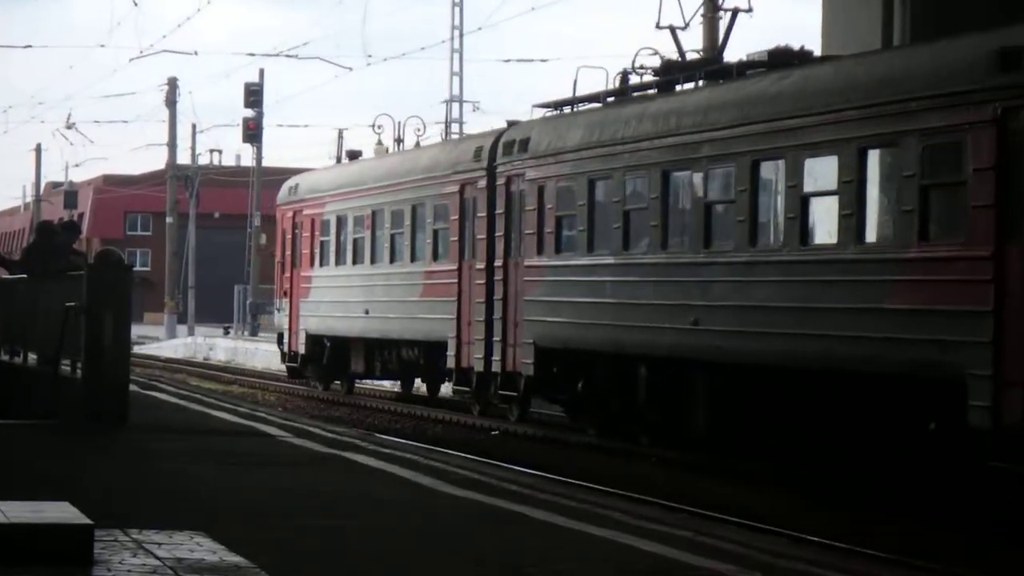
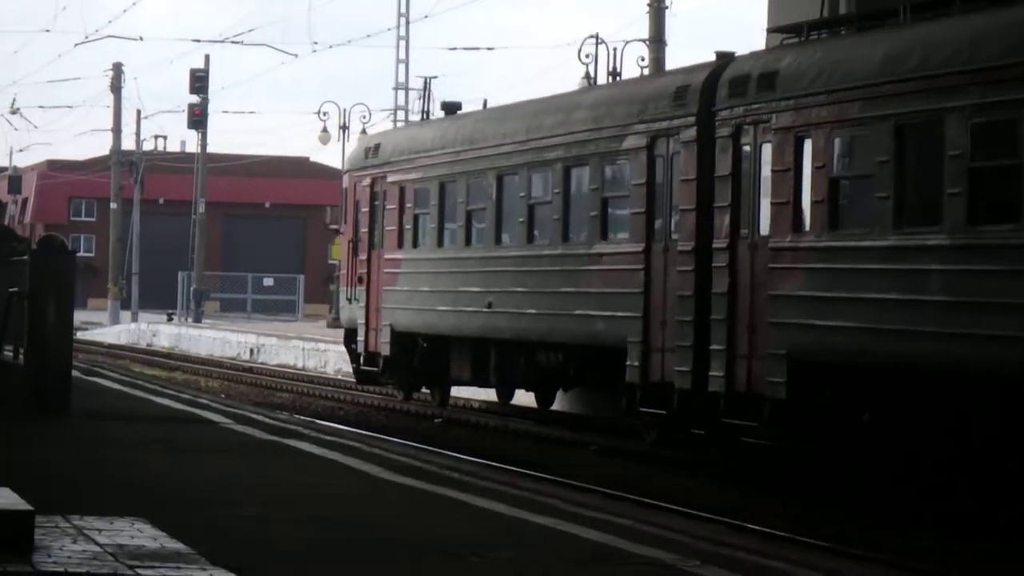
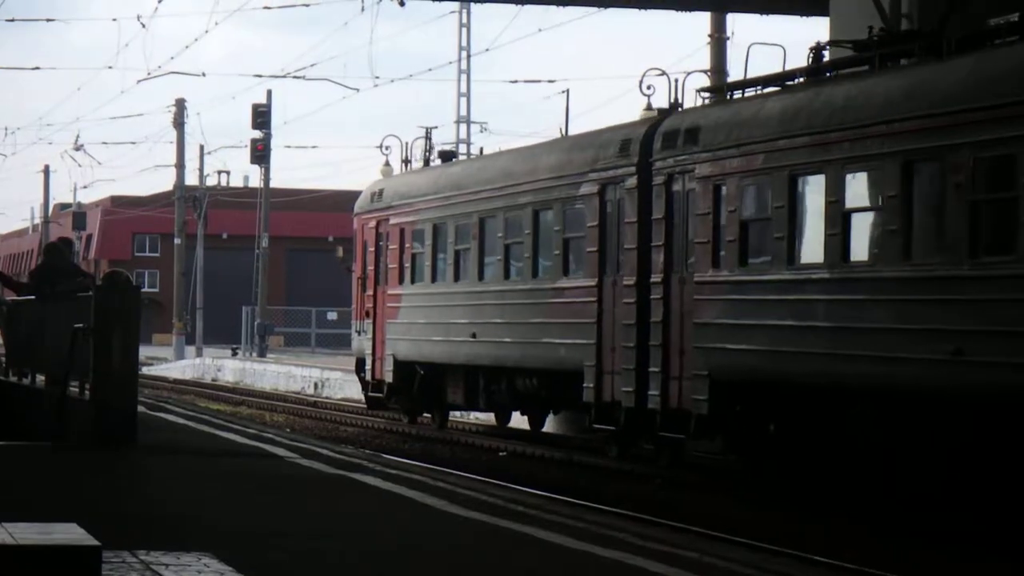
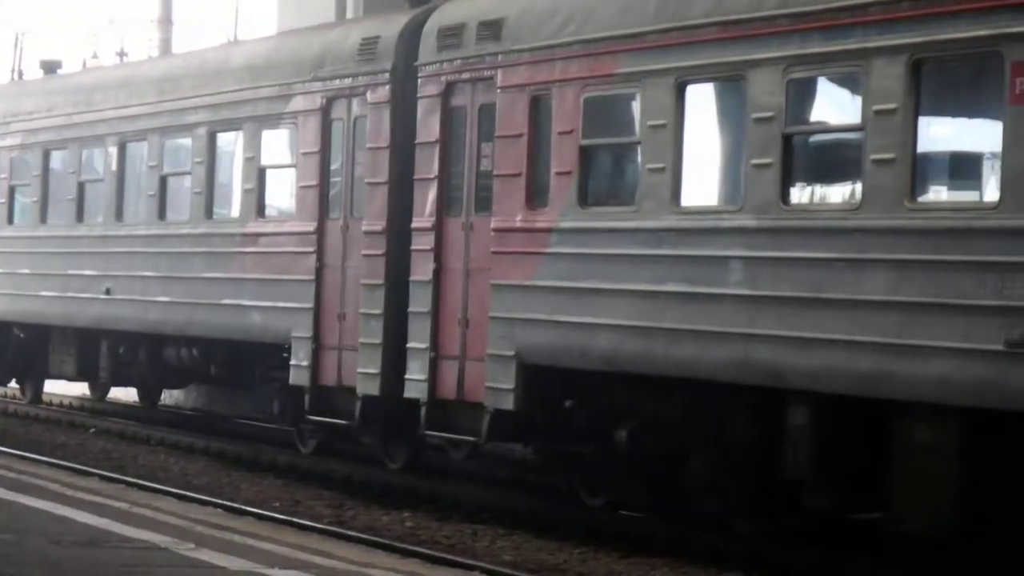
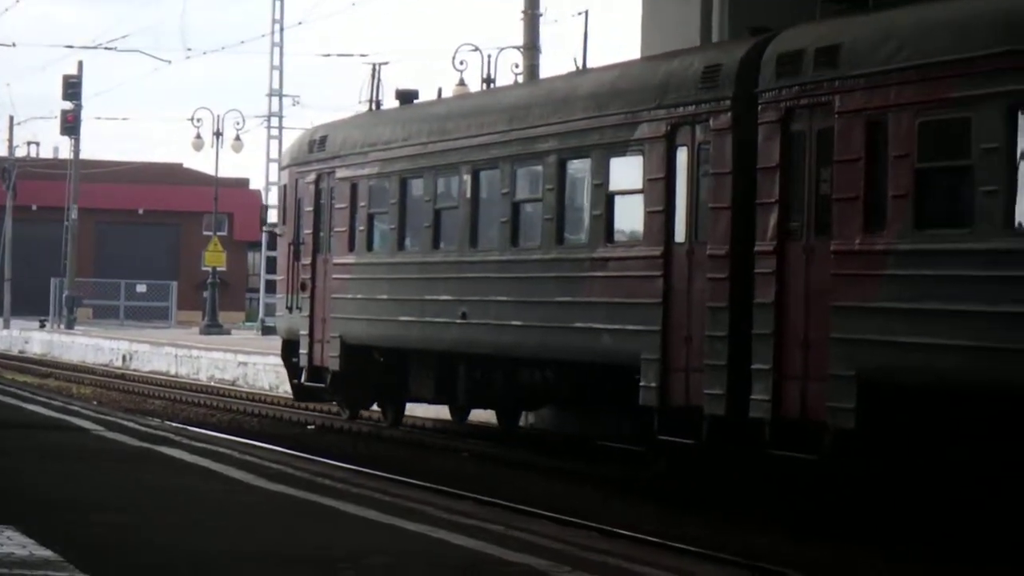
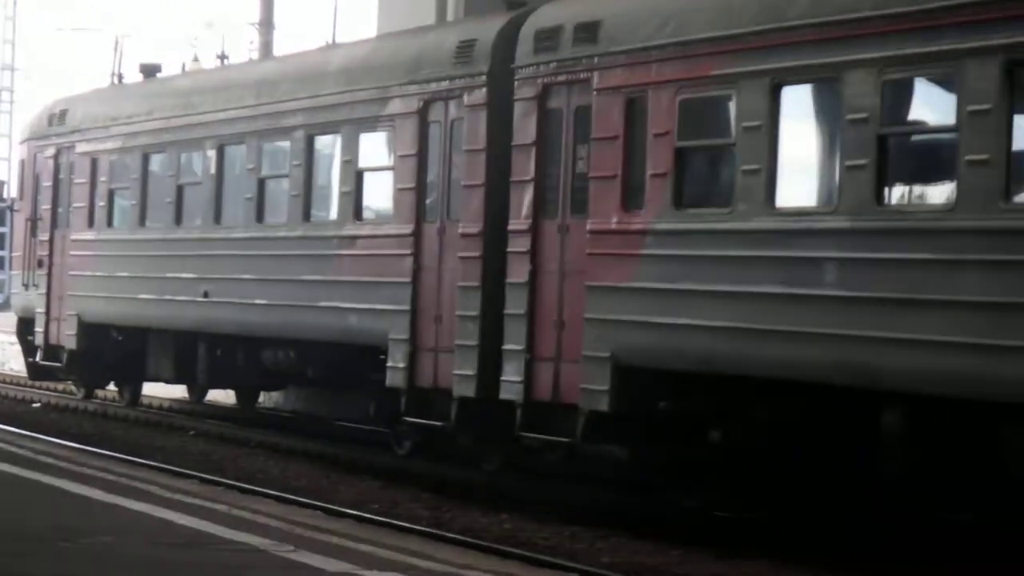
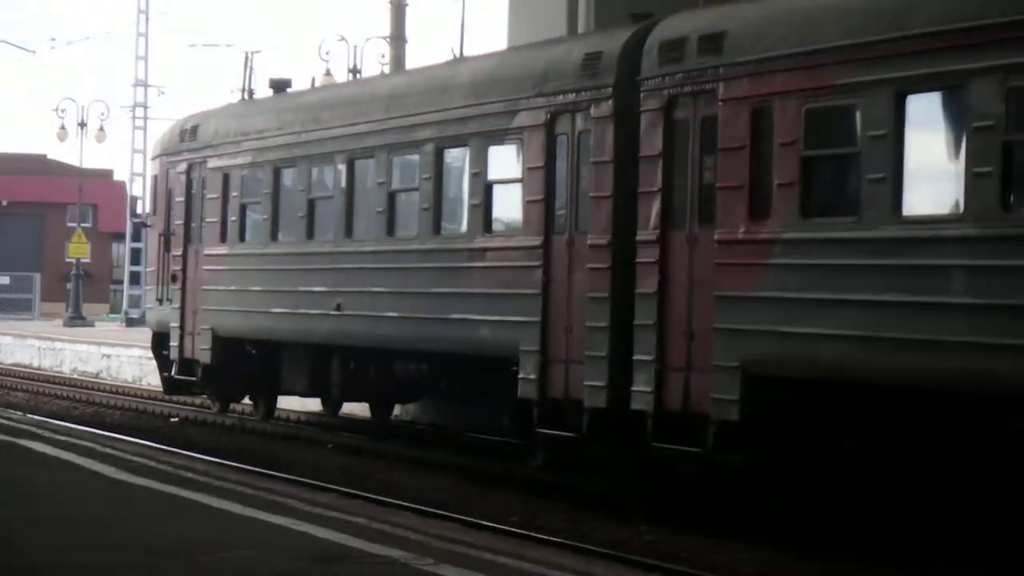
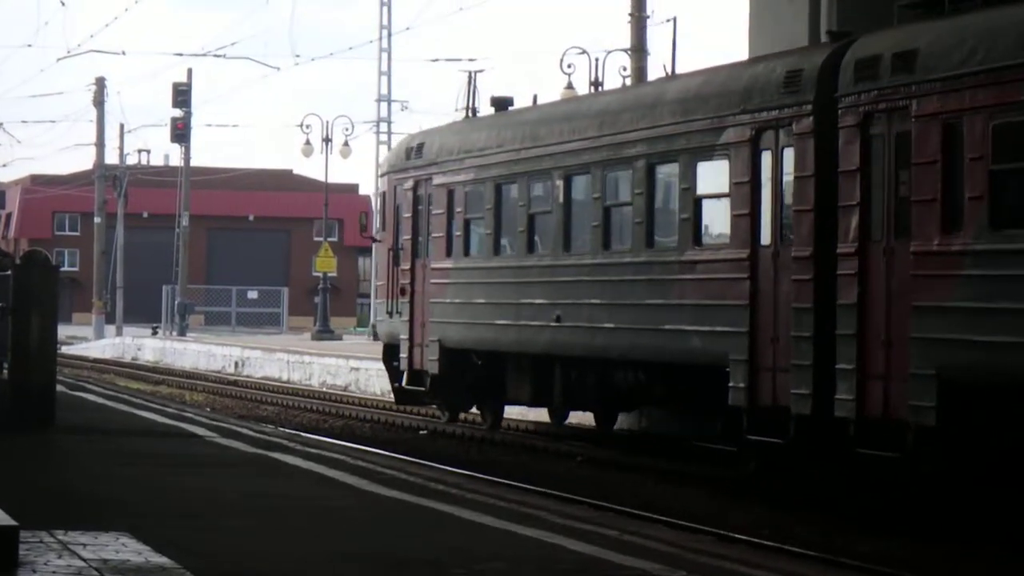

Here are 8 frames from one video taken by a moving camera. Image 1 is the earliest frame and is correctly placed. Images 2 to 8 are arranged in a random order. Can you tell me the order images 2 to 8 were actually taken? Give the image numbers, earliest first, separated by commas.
3, 2, 8, 5, 7, 6, 4
